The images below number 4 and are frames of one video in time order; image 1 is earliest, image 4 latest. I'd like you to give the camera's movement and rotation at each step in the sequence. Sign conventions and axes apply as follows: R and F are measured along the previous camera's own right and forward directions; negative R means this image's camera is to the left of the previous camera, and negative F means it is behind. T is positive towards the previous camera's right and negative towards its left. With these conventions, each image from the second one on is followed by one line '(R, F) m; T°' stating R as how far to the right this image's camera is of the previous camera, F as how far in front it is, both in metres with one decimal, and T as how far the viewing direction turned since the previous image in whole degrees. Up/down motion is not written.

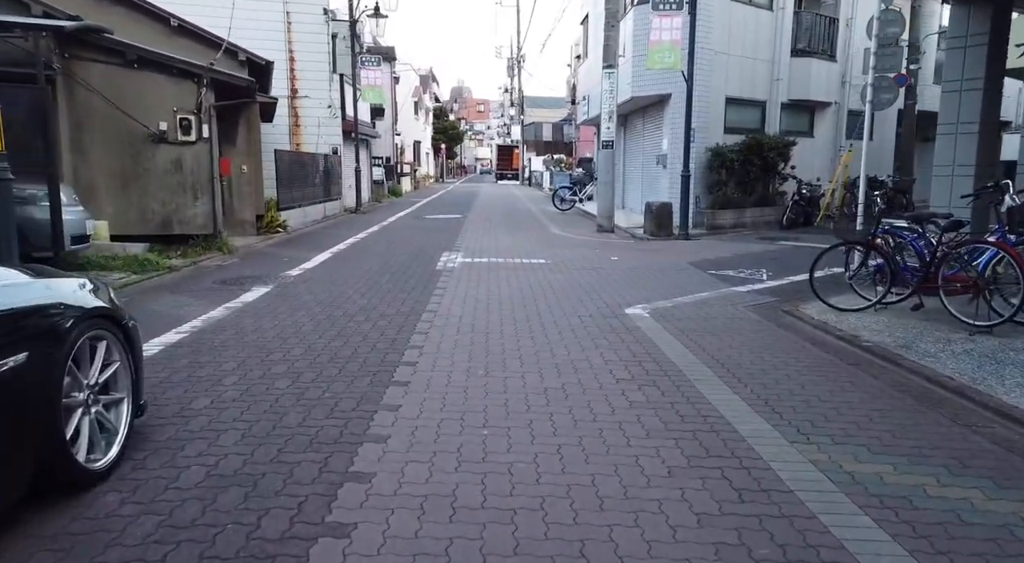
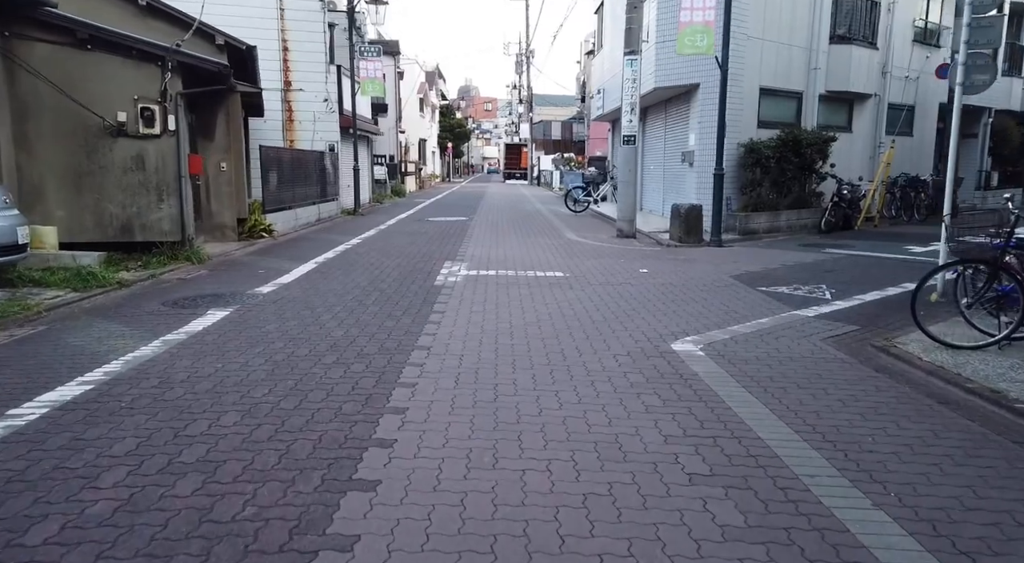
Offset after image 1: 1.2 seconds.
(-0.1, +1.9) m; -1°
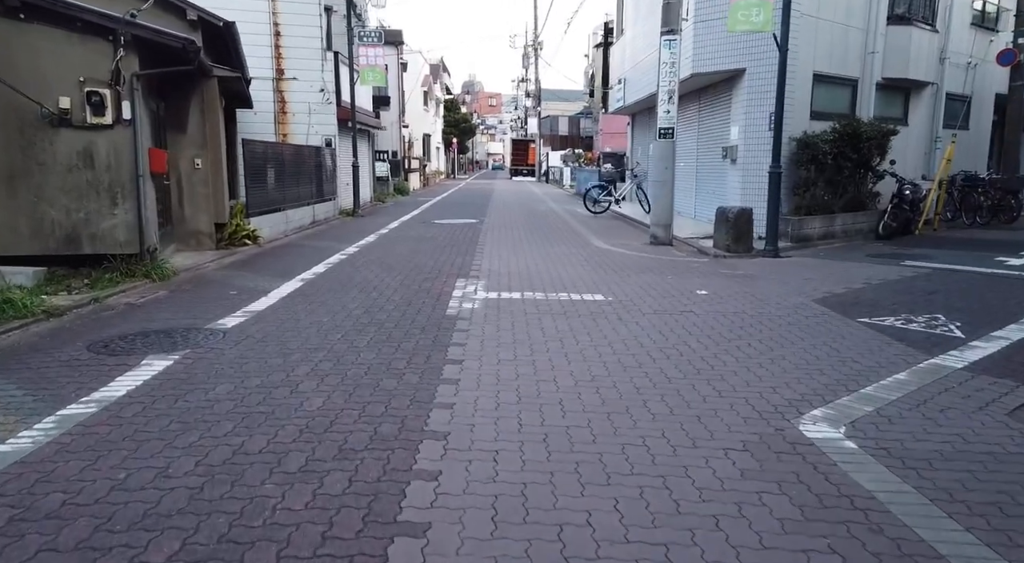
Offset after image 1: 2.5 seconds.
(-0.3, +2.1) m; 0°
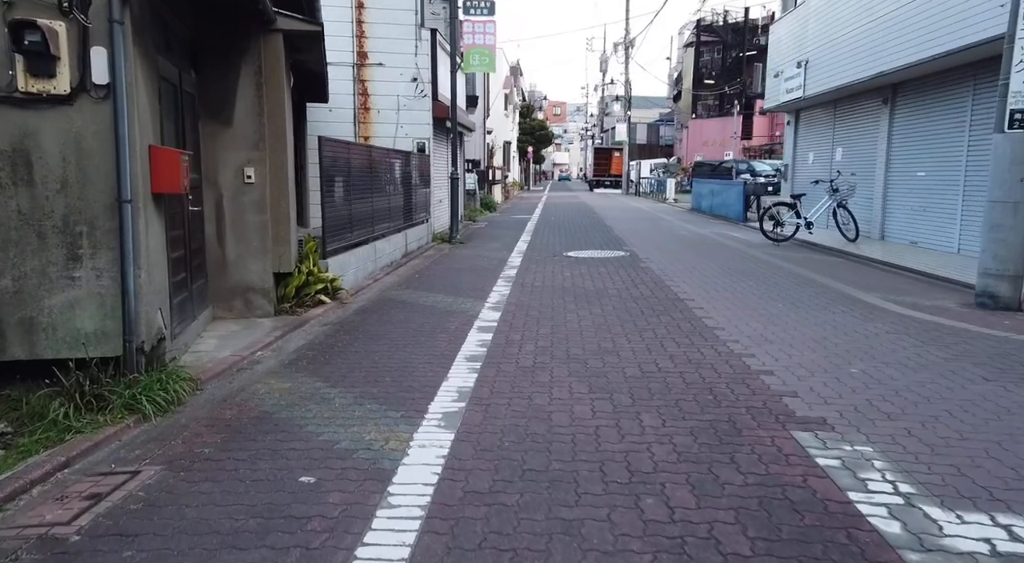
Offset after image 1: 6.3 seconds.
(-2.2, +5.8) m; -4°
